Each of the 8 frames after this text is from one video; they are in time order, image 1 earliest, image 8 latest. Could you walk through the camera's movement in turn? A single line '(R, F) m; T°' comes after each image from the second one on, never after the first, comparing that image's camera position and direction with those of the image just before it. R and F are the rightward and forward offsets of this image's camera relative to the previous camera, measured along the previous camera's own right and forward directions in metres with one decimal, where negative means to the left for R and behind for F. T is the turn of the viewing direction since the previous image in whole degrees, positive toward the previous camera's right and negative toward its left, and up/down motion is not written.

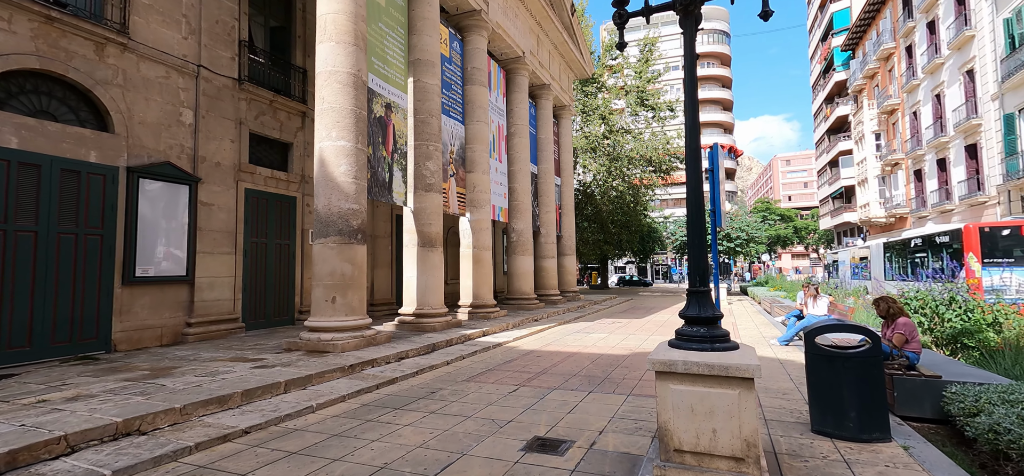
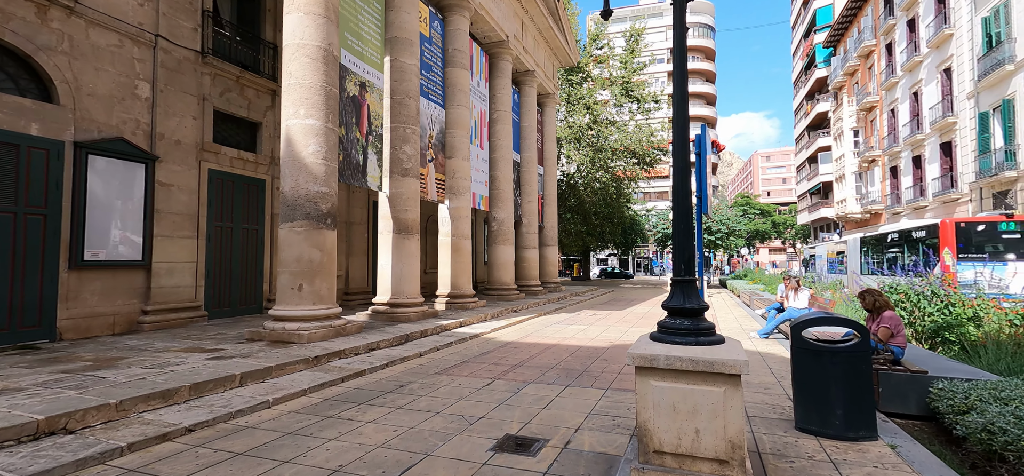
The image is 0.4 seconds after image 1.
(+0.1, +0.4) m; +2°
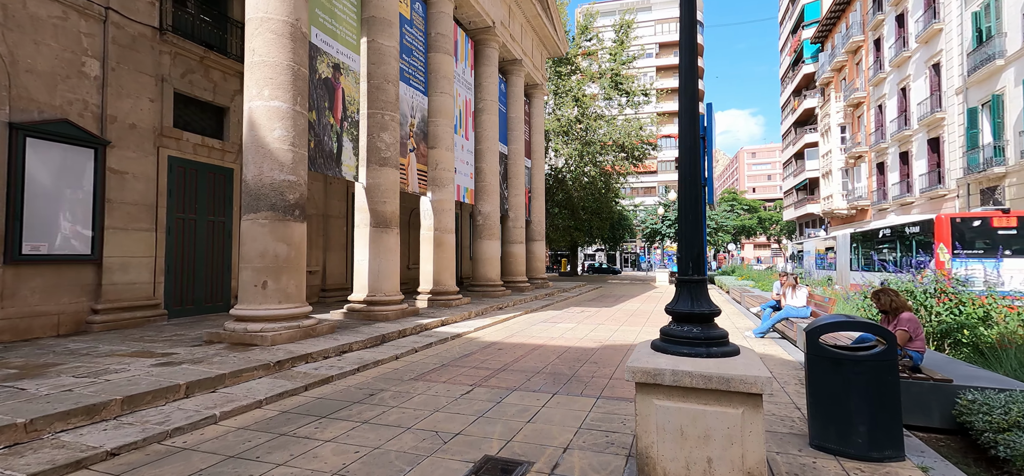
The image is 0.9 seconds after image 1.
(+0.1, +0.6) m; +1°
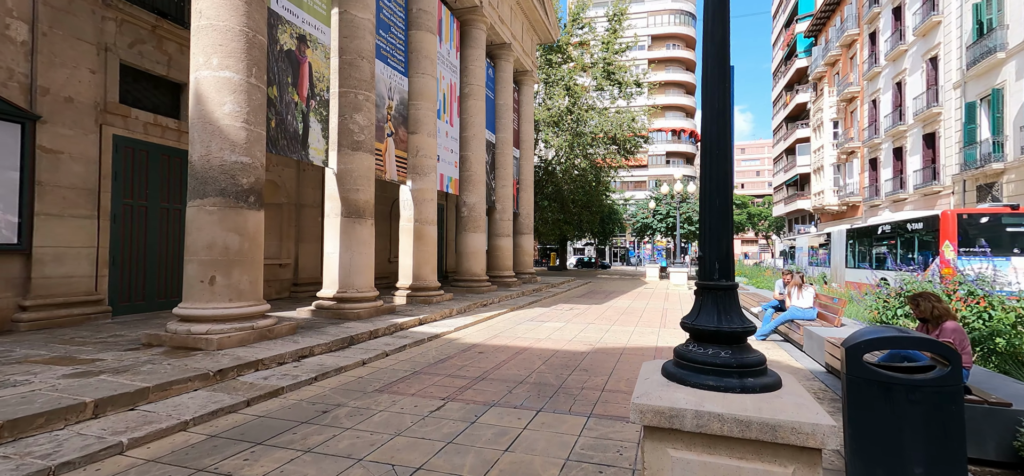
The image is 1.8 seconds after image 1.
(+0.1, +0.8) m; +1°
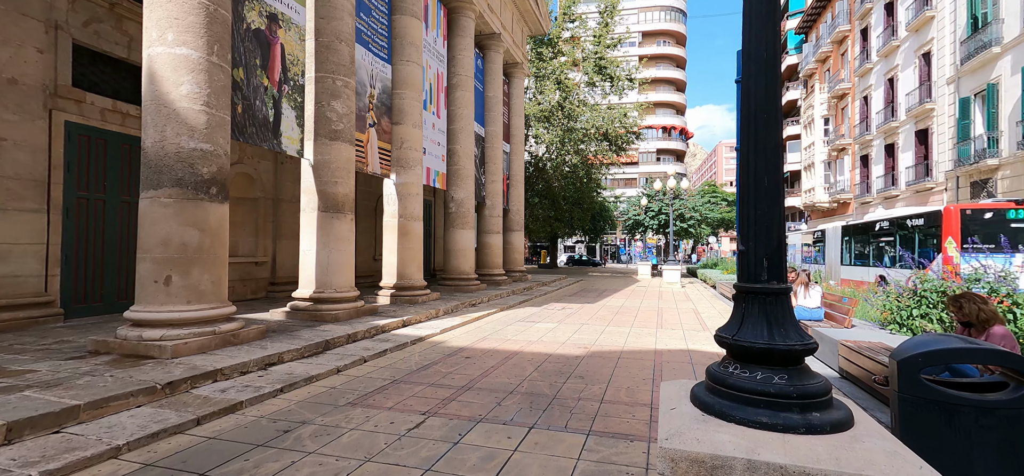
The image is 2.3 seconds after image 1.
(0.0, +0.6) m; +1°
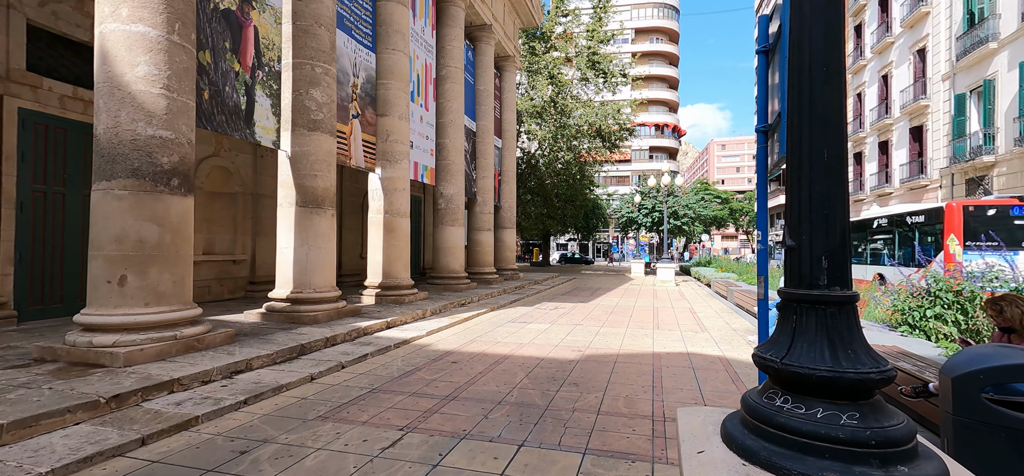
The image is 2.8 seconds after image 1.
(0.0, +0.5) m; +1°
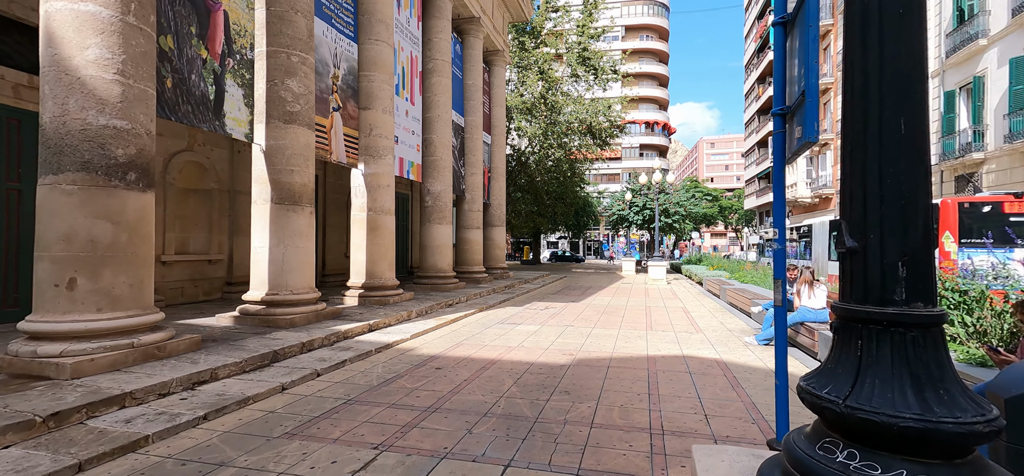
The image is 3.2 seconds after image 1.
(0.0, +0.4) m; +1°
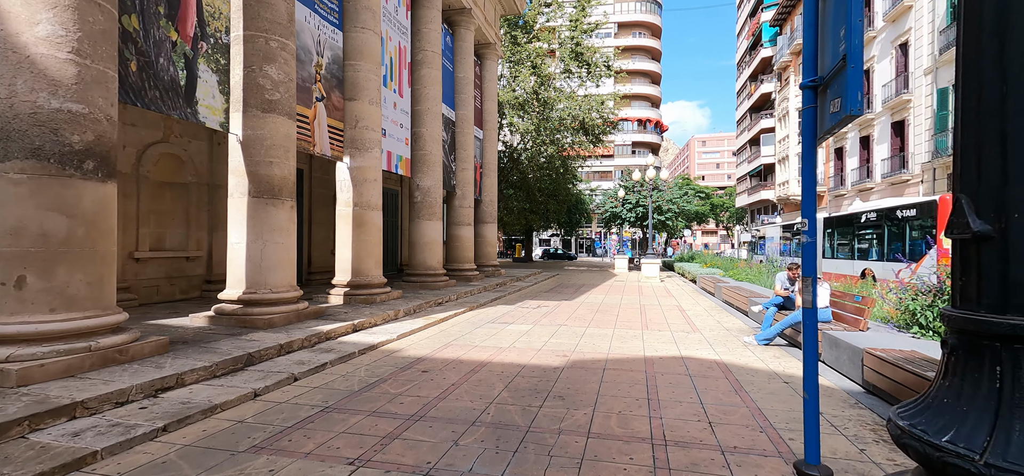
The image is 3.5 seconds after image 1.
(0.0, +0.4) m; +1°
